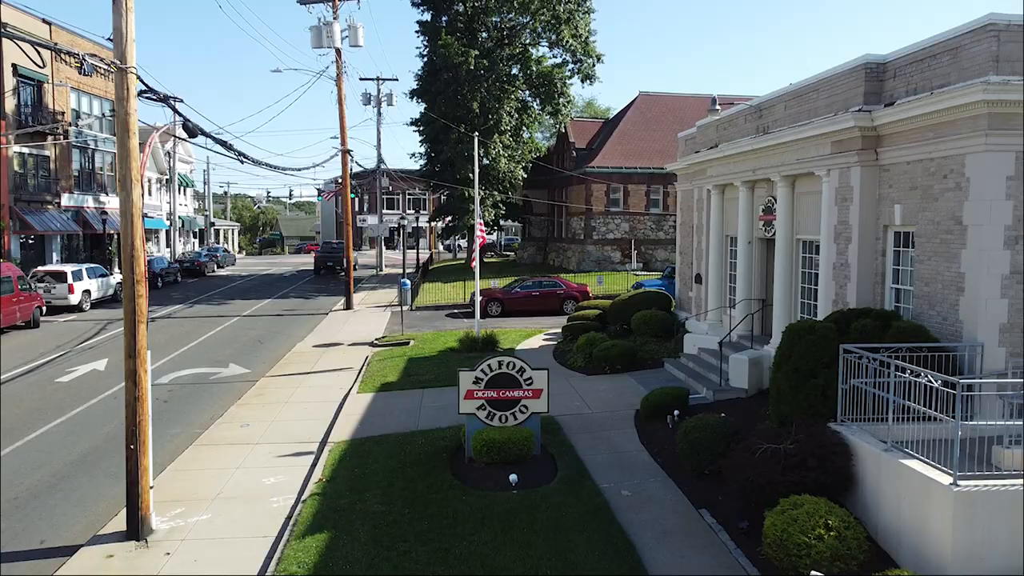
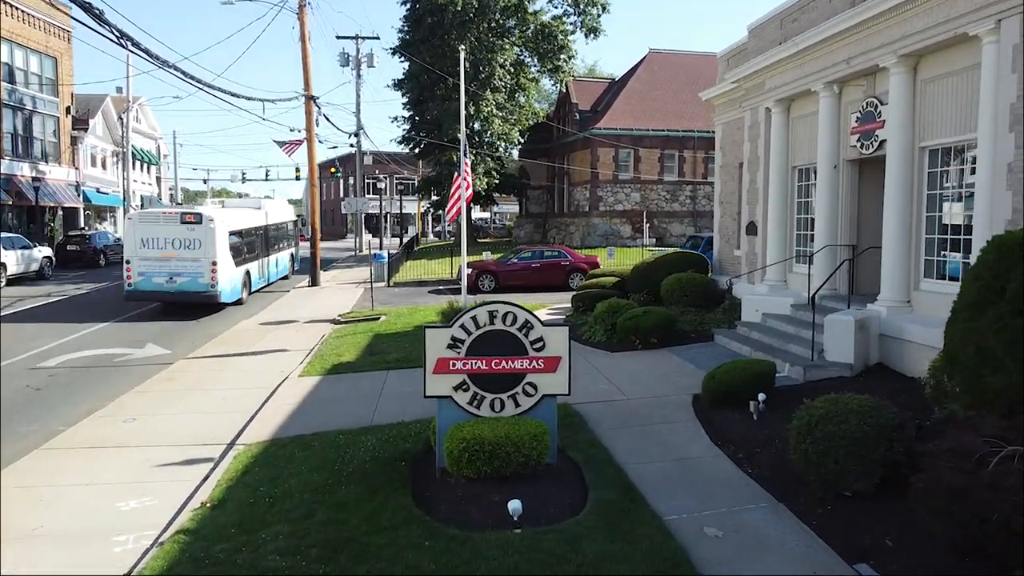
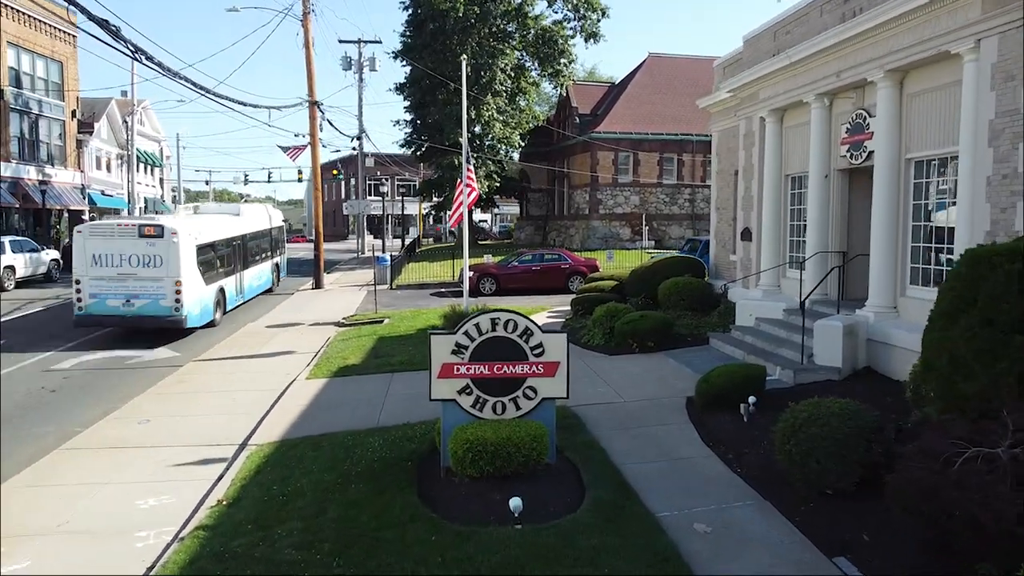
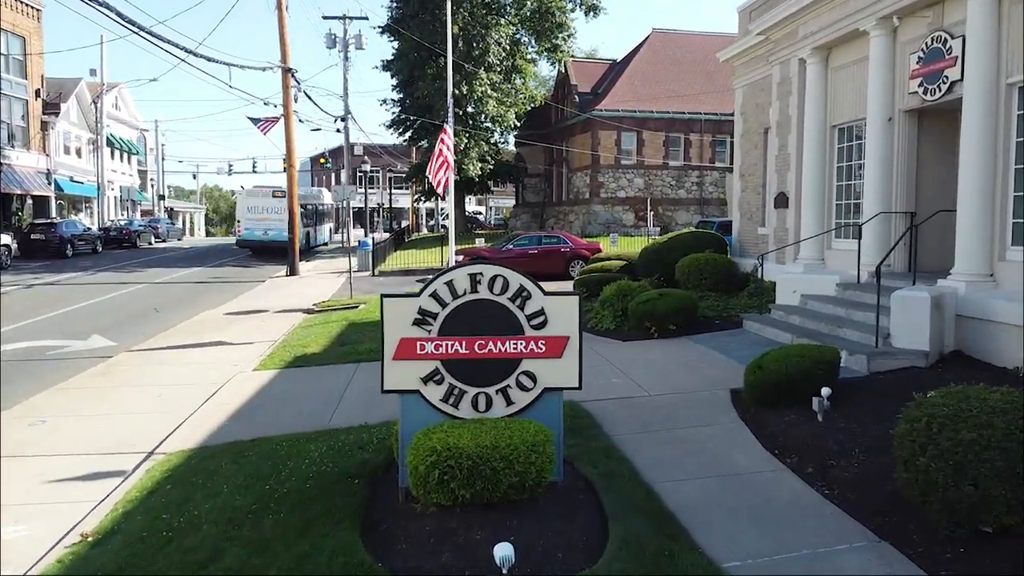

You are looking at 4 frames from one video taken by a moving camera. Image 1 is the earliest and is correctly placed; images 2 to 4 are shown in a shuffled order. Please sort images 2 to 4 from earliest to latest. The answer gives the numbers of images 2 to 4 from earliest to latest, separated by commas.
3, 2, 4
